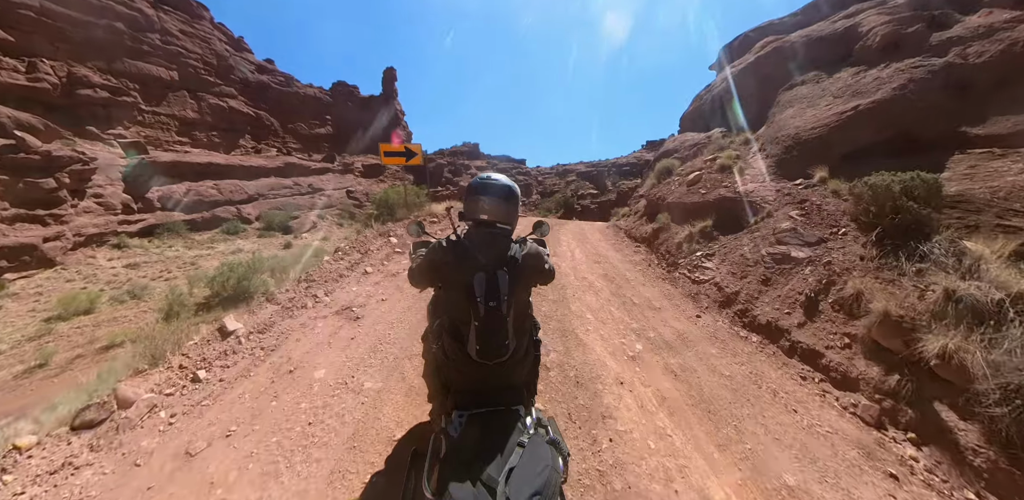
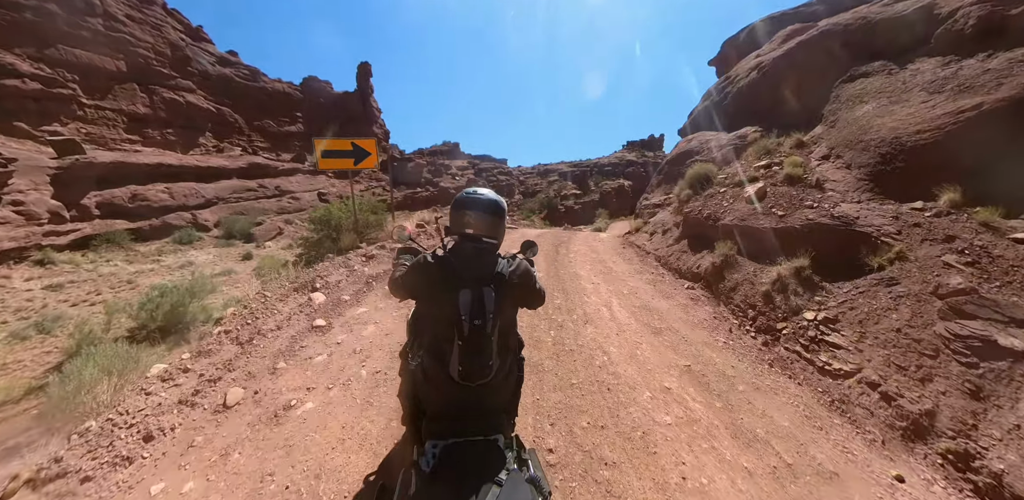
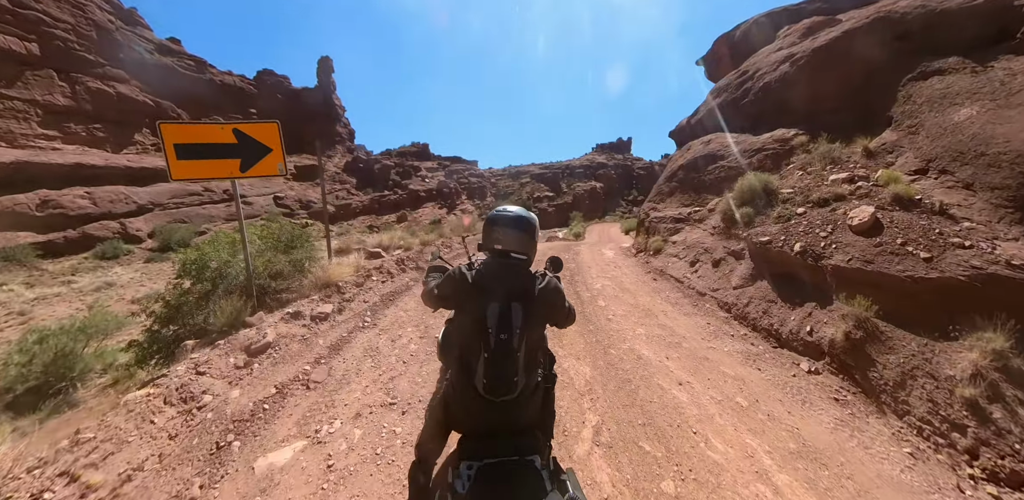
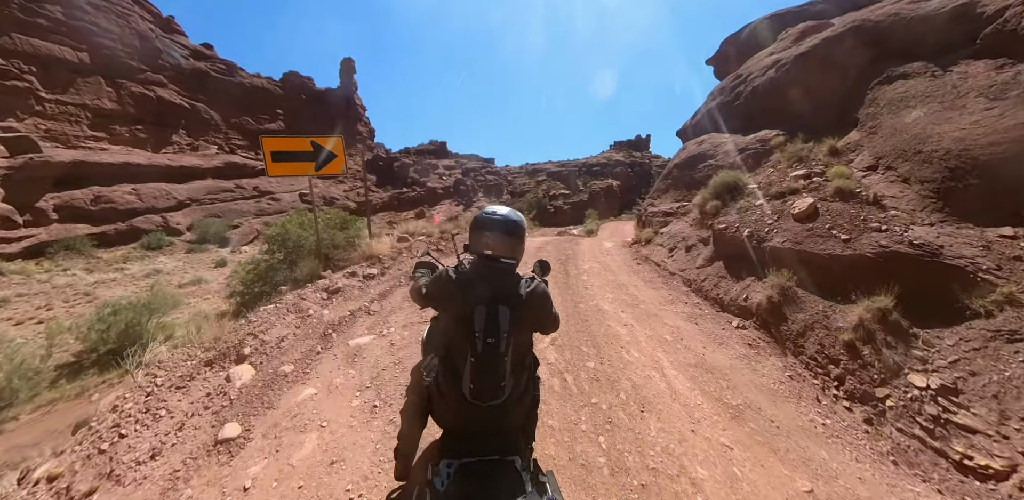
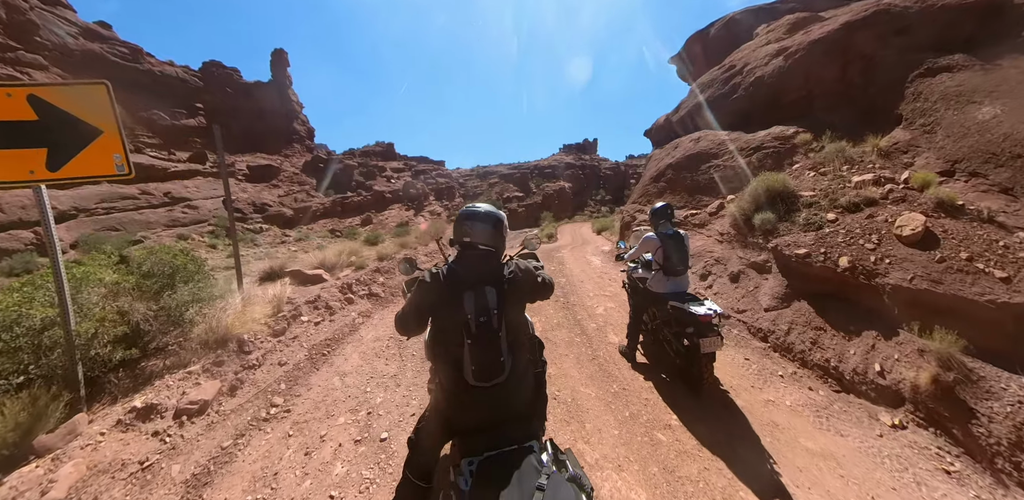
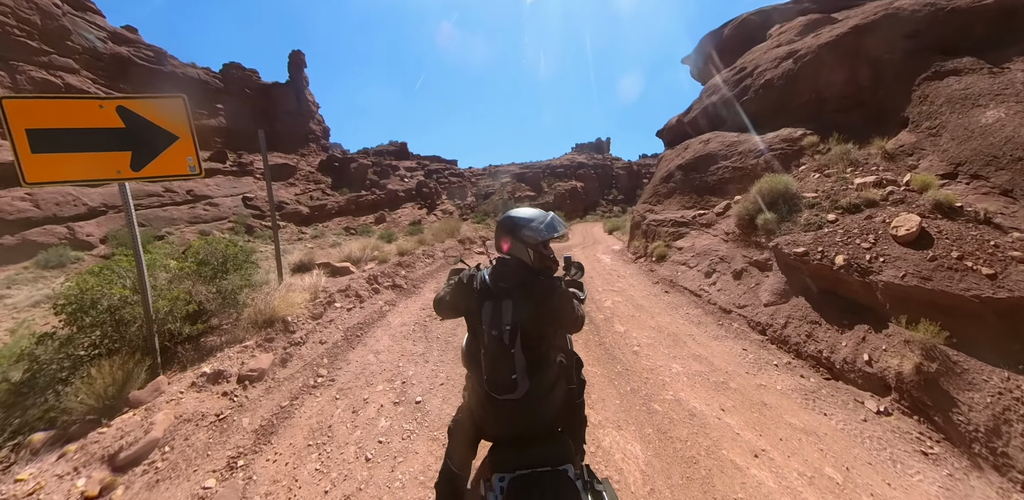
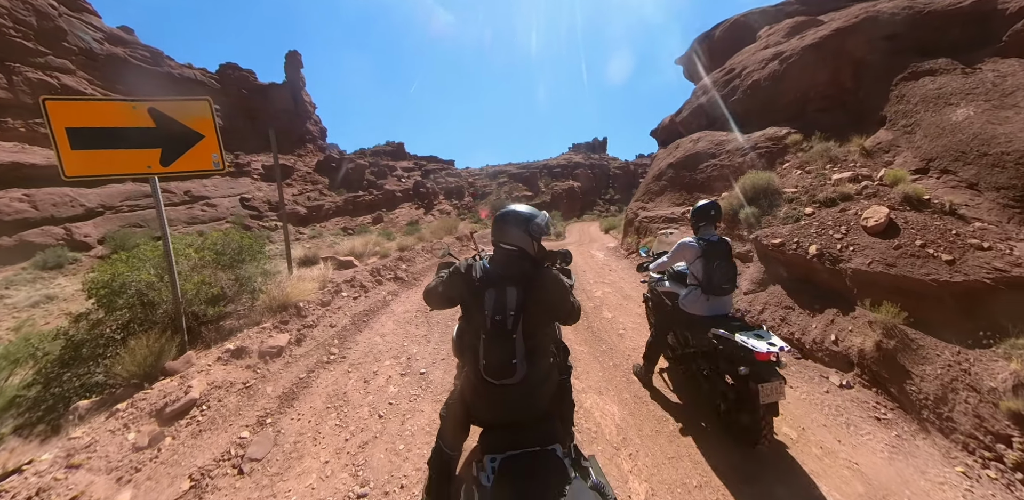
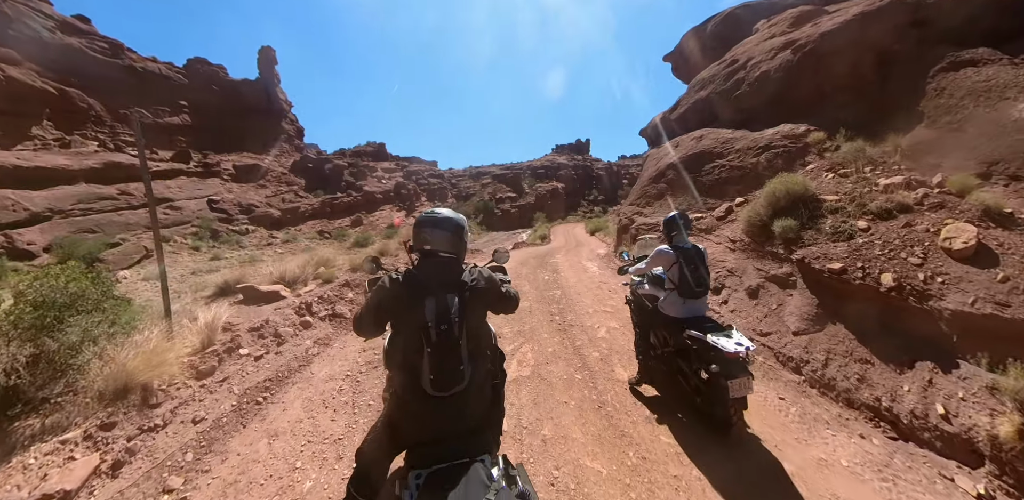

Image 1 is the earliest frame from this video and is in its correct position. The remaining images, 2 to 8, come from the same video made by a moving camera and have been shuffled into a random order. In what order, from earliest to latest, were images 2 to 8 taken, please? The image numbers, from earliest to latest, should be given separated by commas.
2, 4, 3, 6, 7, 5, 8
